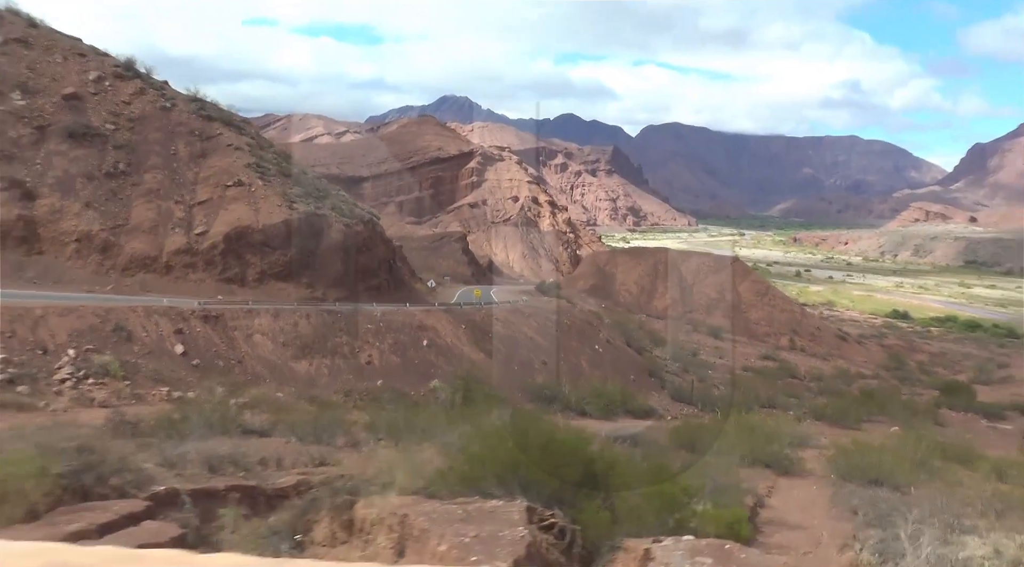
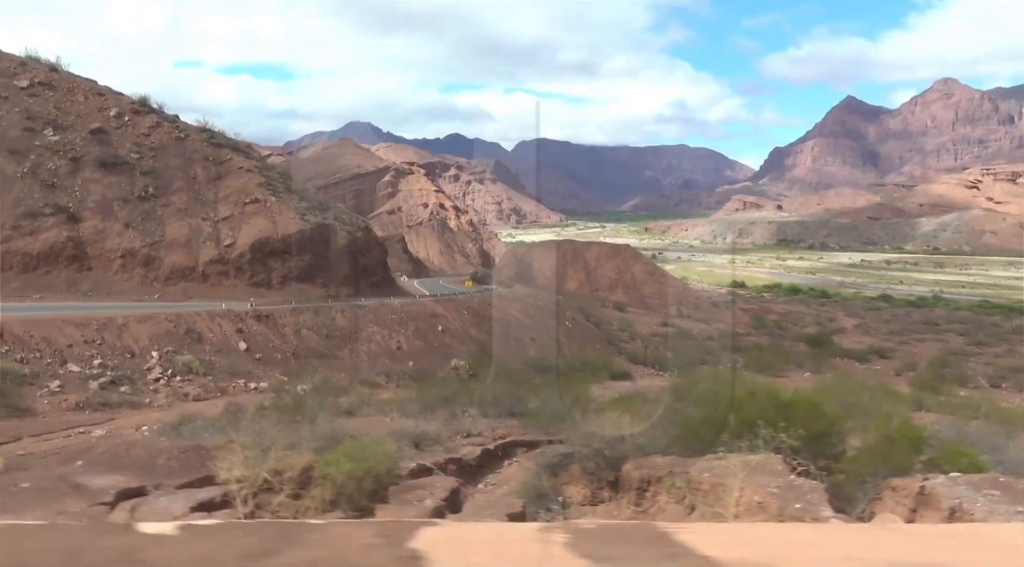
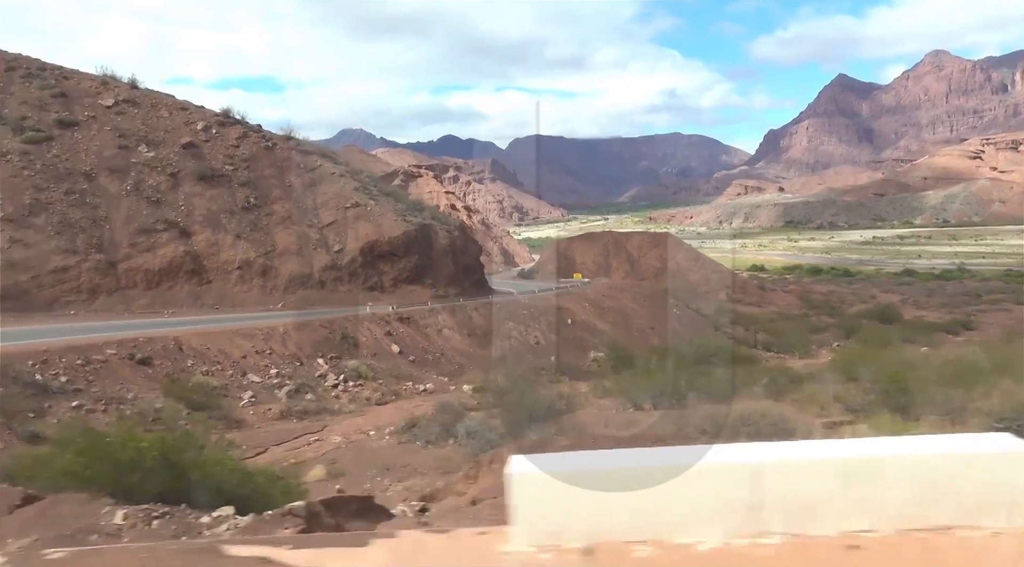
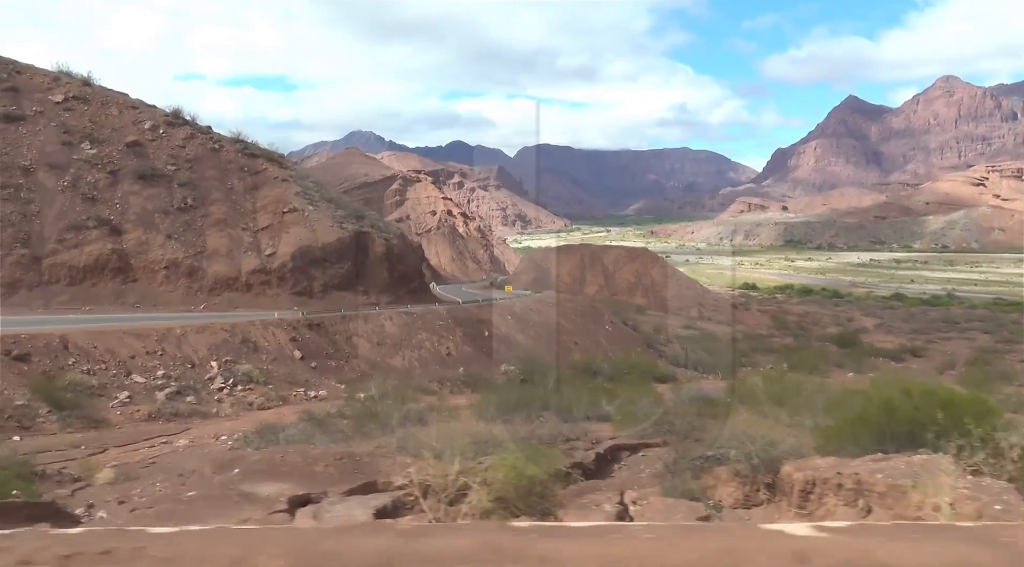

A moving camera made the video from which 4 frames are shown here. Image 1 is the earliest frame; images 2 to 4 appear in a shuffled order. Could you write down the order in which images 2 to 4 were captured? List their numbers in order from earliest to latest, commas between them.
2, 4, 3
